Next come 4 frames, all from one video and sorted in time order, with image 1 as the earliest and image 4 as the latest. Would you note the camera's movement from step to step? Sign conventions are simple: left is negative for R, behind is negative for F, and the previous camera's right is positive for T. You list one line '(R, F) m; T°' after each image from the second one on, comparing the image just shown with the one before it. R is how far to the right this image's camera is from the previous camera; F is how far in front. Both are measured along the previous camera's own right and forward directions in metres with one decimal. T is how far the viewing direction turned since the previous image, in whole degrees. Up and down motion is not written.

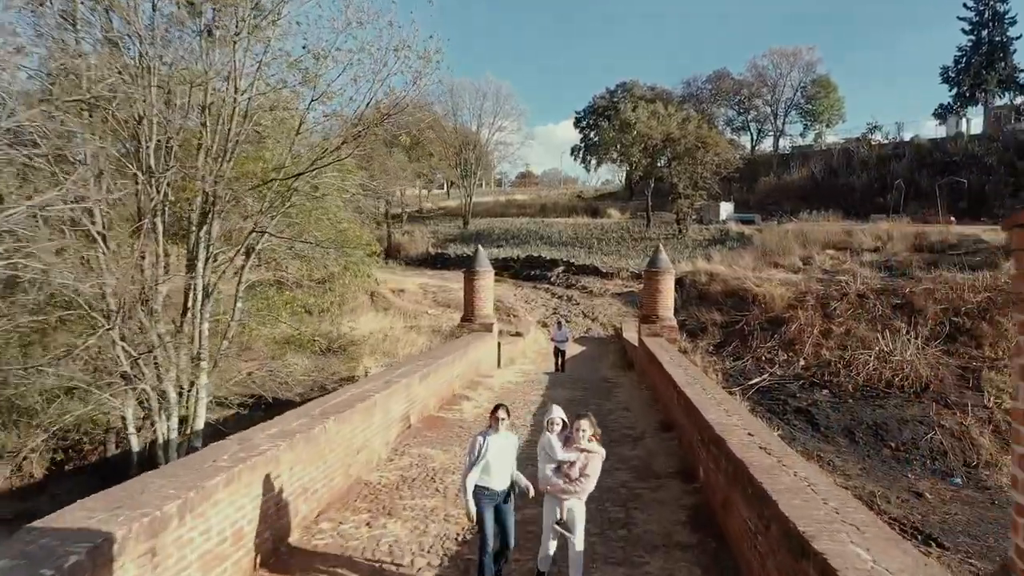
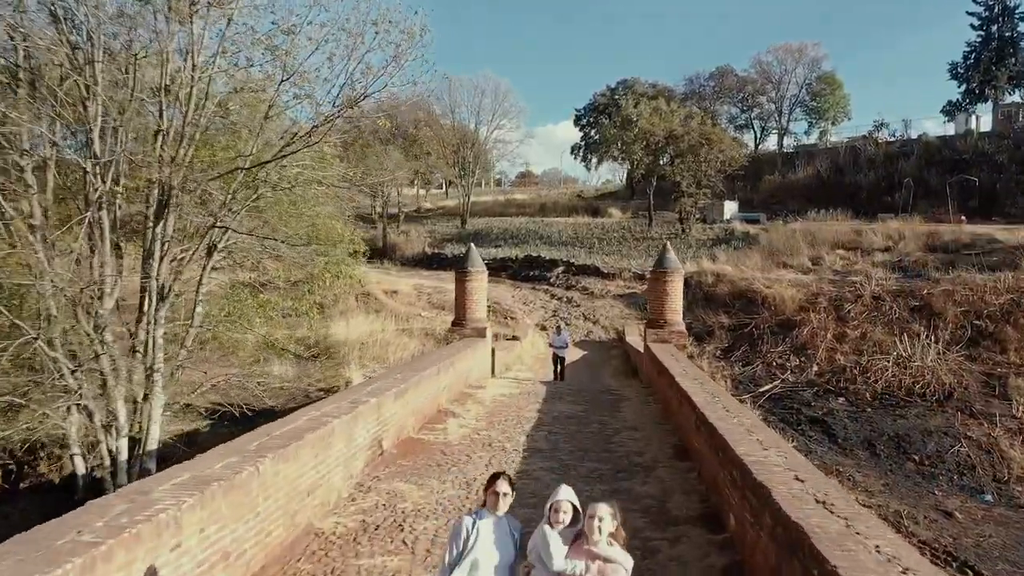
(+0.1, +1.1) m; 0°
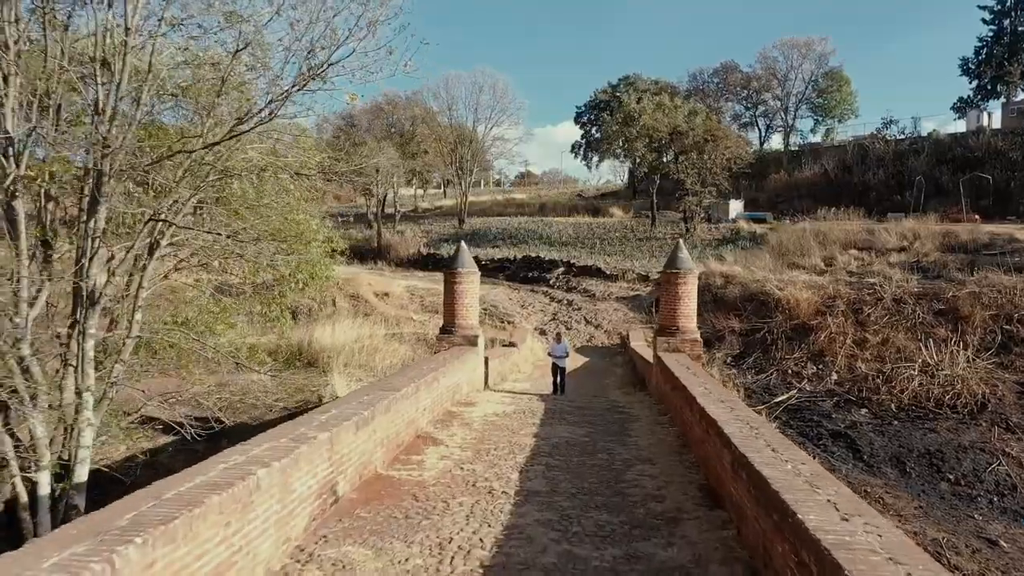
(+0.1, +1.3) m; 0°
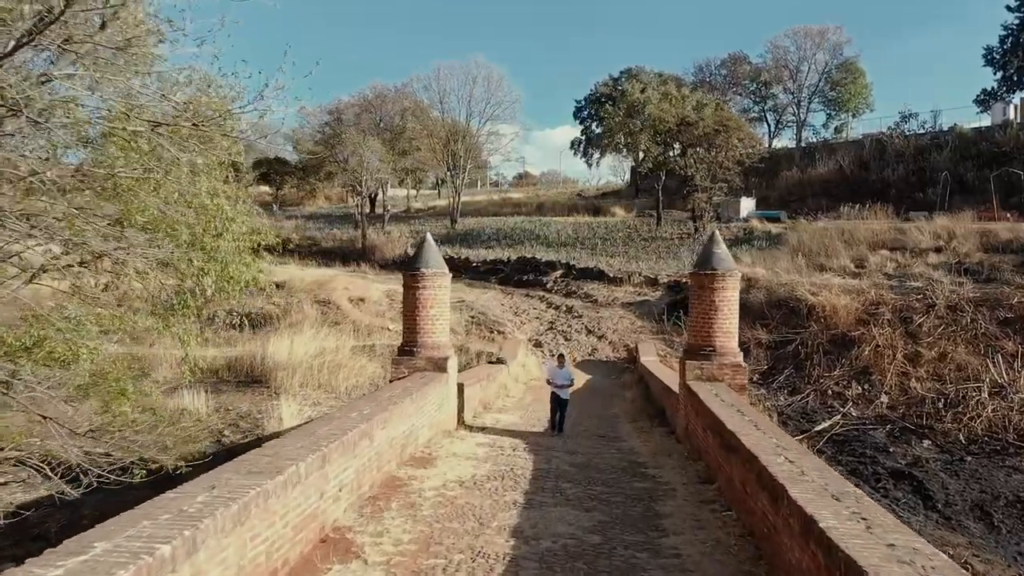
(+0.2, +2.9) m; 0°
